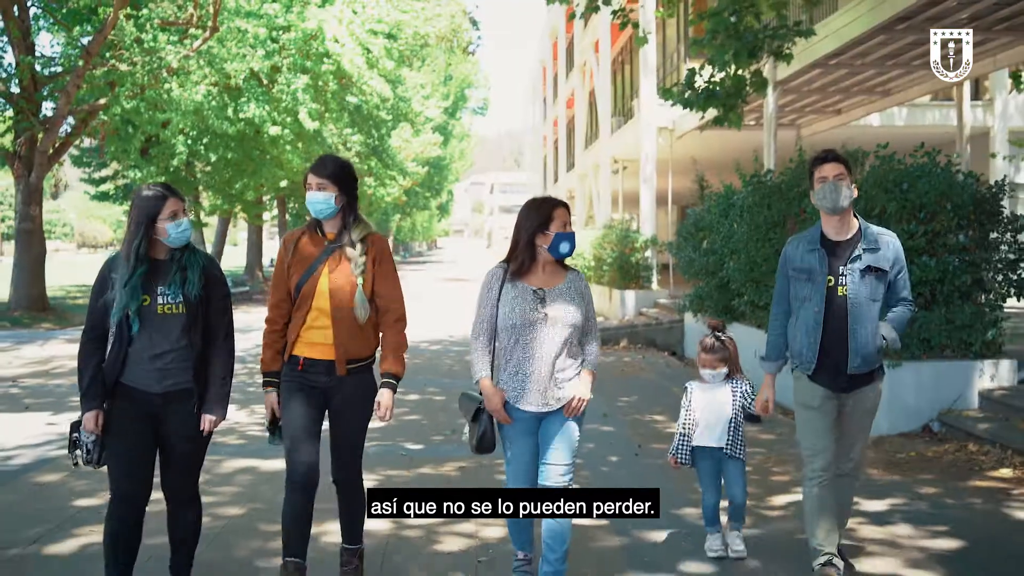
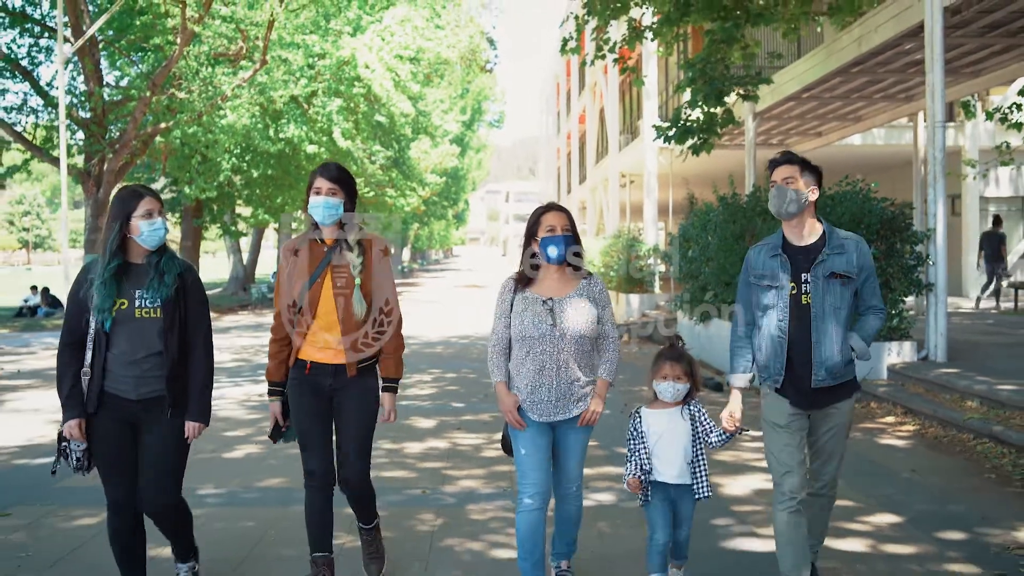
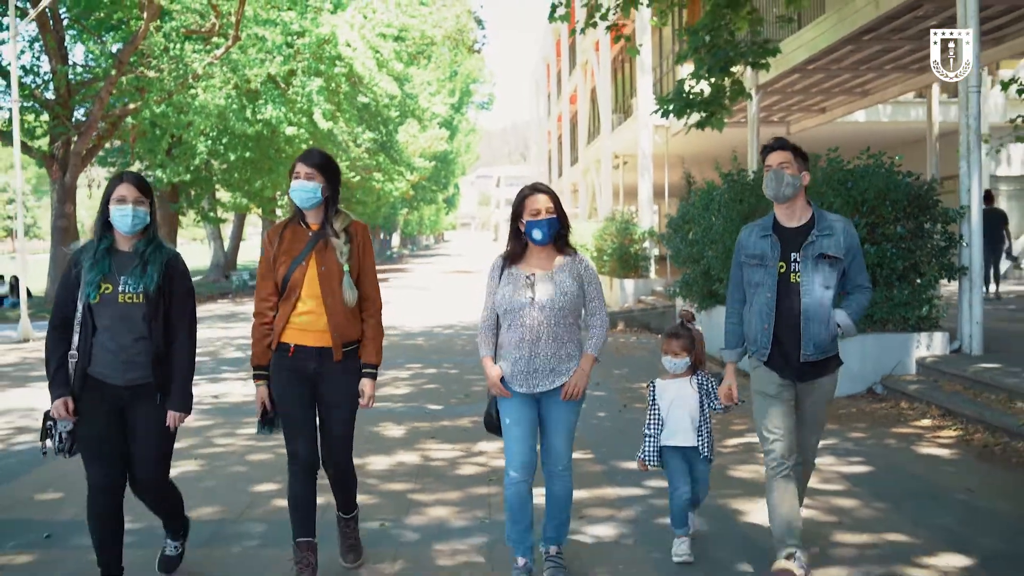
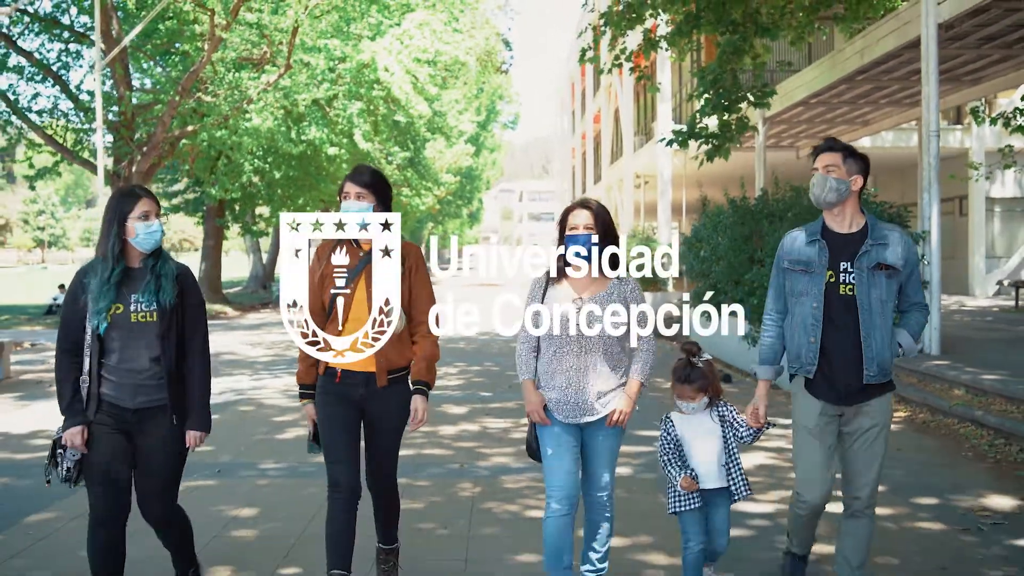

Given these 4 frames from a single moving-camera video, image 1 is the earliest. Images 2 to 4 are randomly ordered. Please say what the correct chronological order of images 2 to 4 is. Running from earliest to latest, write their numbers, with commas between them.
3, 2, 4
